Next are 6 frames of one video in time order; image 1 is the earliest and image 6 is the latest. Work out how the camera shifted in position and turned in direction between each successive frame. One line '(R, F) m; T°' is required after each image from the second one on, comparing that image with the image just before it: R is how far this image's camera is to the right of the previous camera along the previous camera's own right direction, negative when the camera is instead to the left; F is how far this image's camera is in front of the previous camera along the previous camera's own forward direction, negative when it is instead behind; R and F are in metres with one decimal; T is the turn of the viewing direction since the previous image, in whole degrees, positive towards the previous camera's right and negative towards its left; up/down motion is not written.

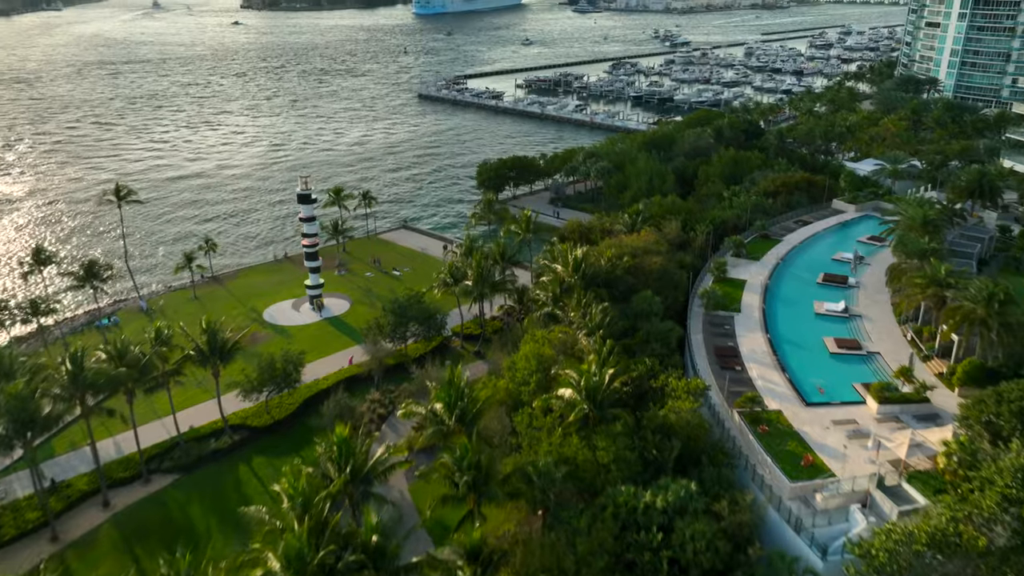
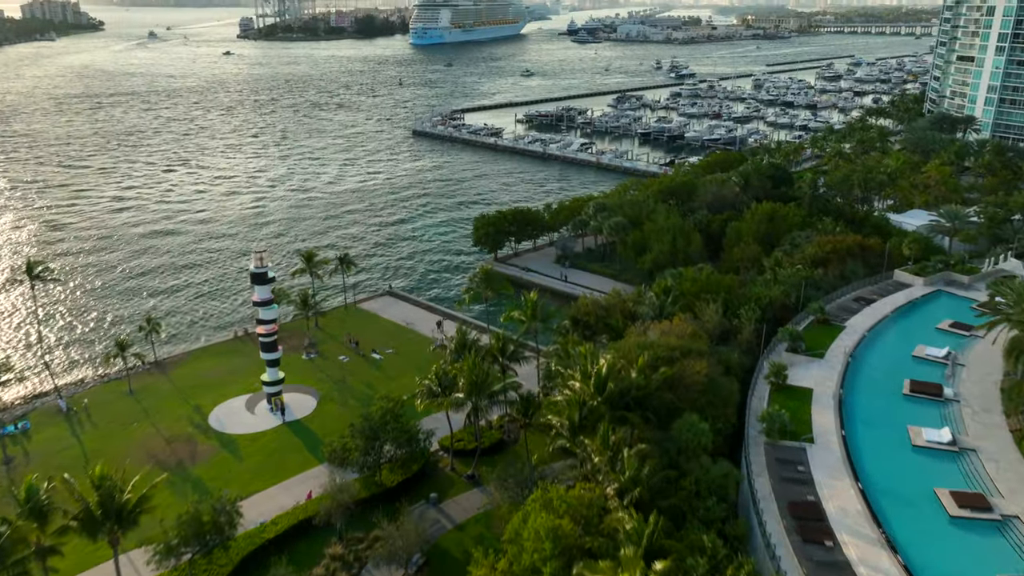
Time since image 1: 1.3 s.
(-0.1, +8.6) m; 0°
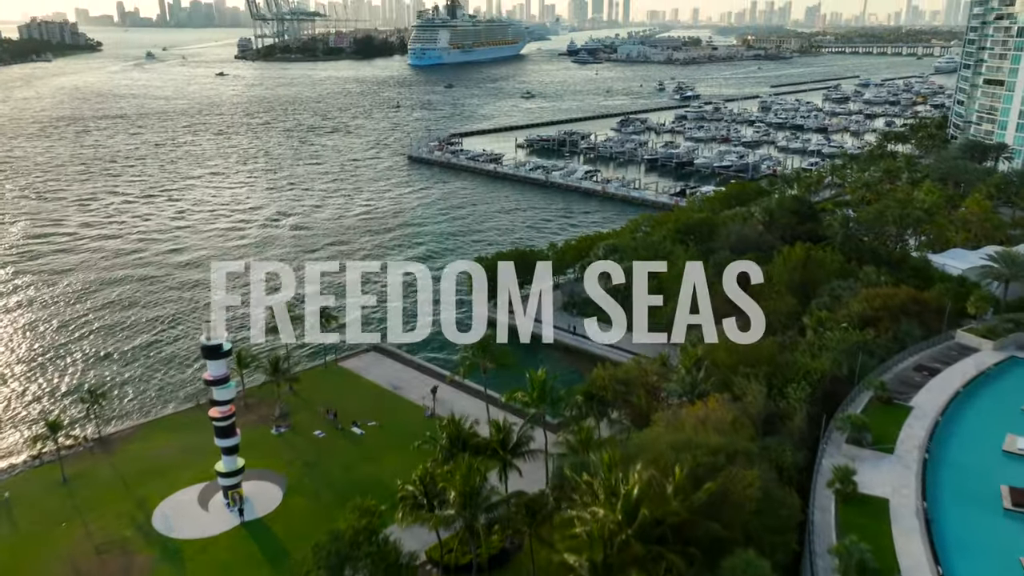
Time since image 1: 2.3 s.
(-0.1, +6.1) m; 0°
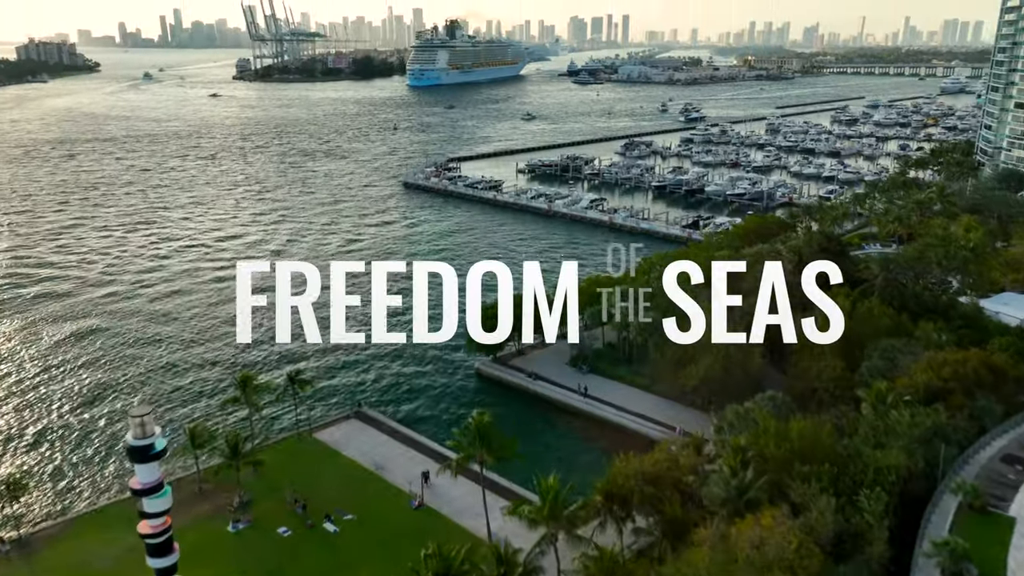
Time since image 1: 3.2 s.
(-0.1, +6.2) m; 0°
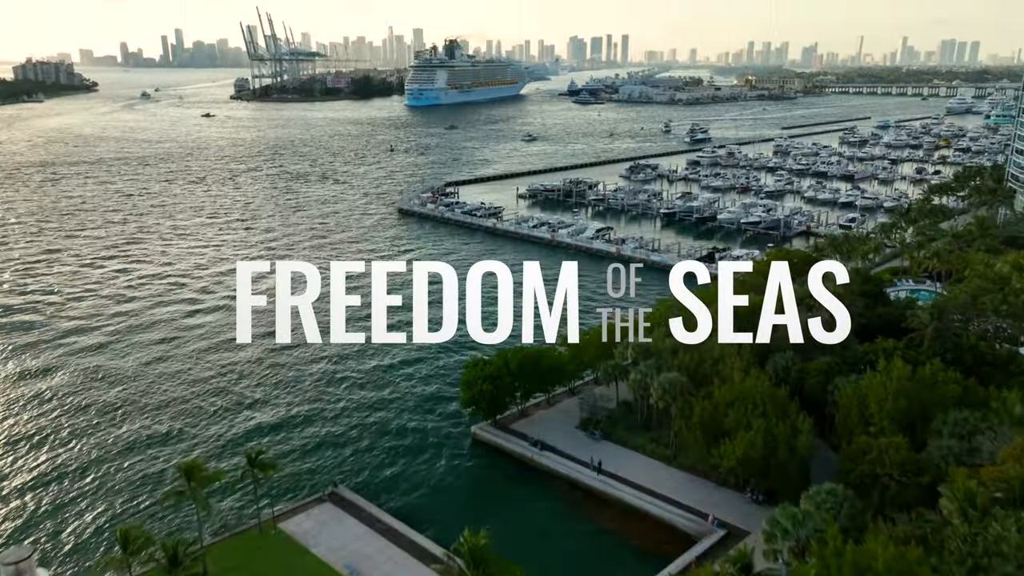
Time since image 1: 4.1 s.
(-0.1, +6.2) m; 0°
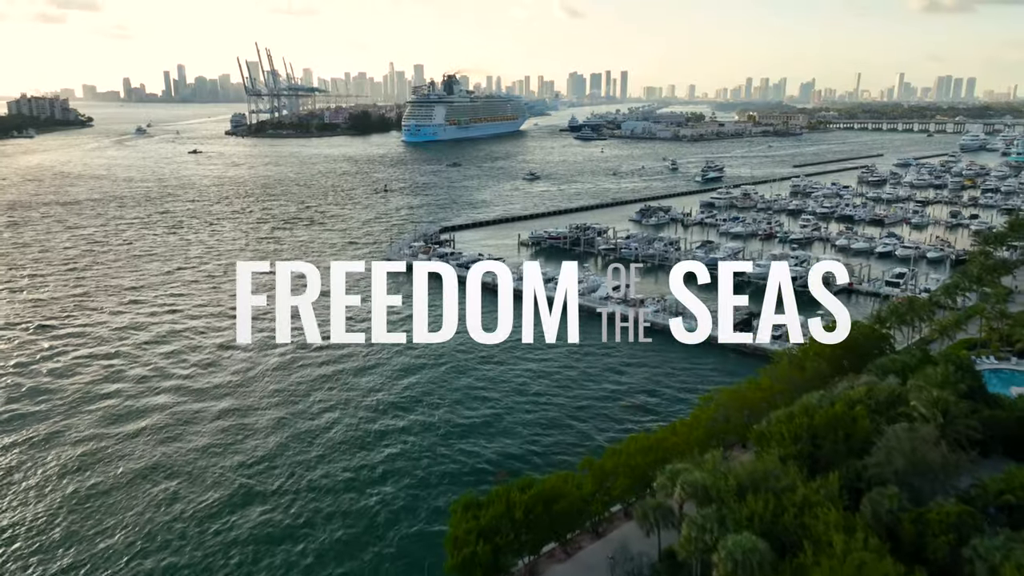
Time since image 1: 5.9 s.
(-0.2, +11.6) m; 0°
